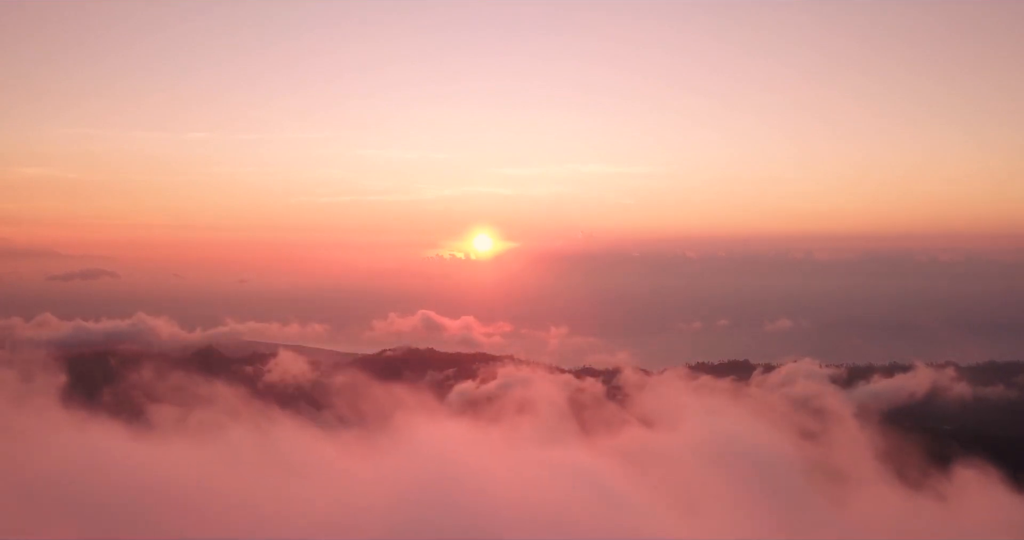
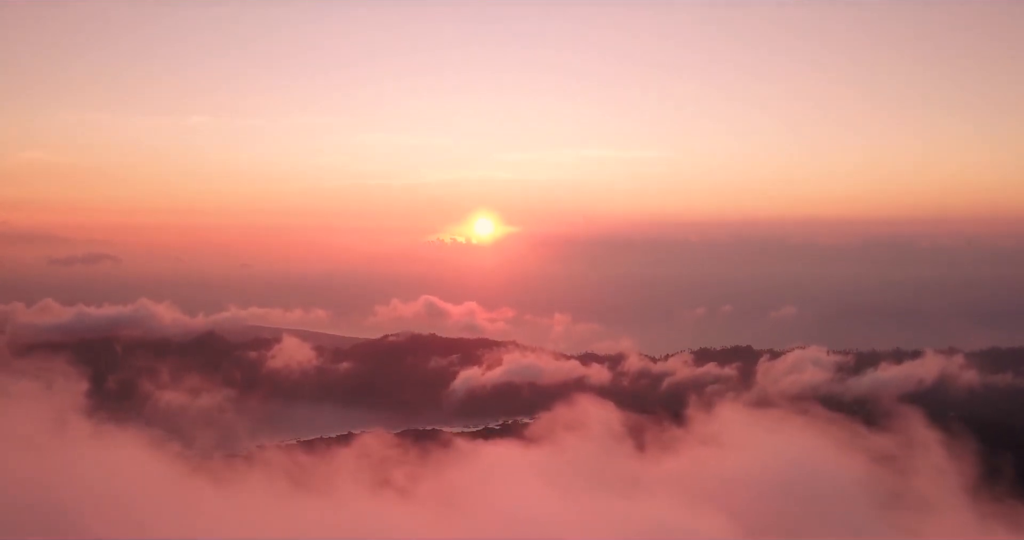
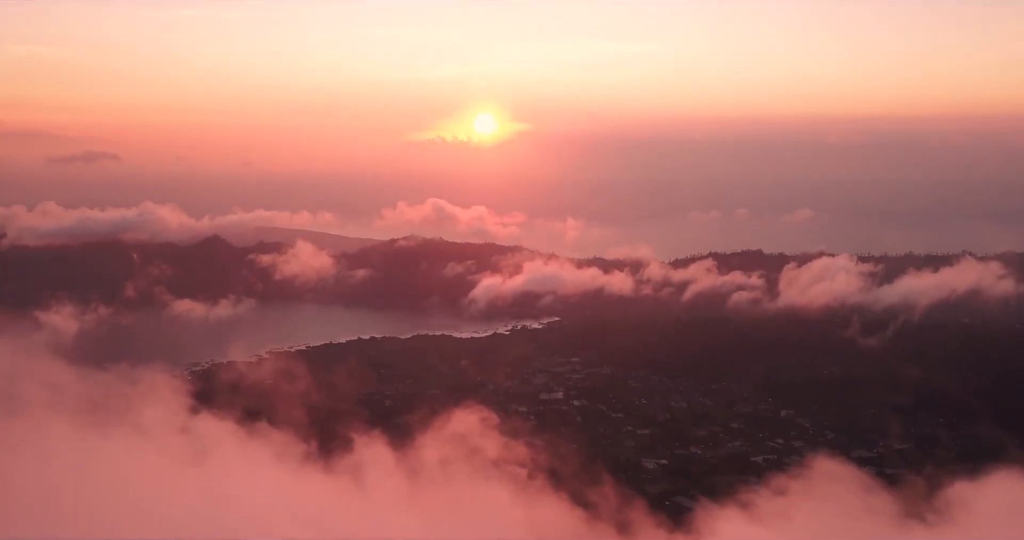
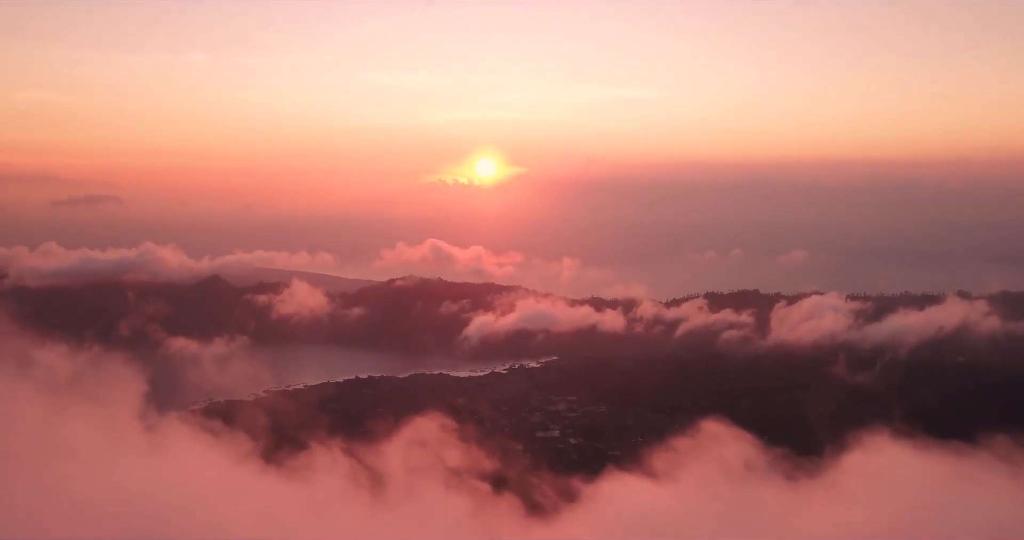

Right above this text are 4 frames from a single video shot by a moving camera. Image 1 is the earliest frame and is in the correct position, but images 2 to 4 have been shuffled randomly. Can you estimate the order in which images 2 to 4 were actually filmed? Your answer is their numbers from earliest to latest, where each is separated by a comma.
2, 4, 3
